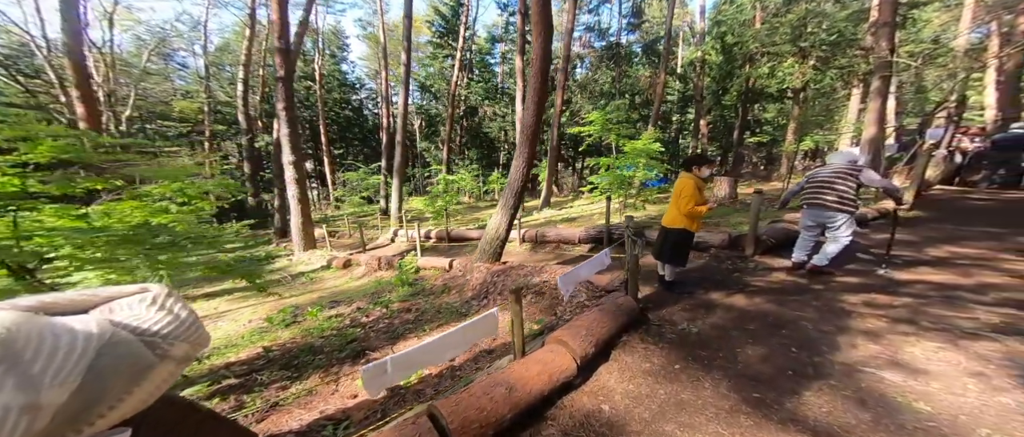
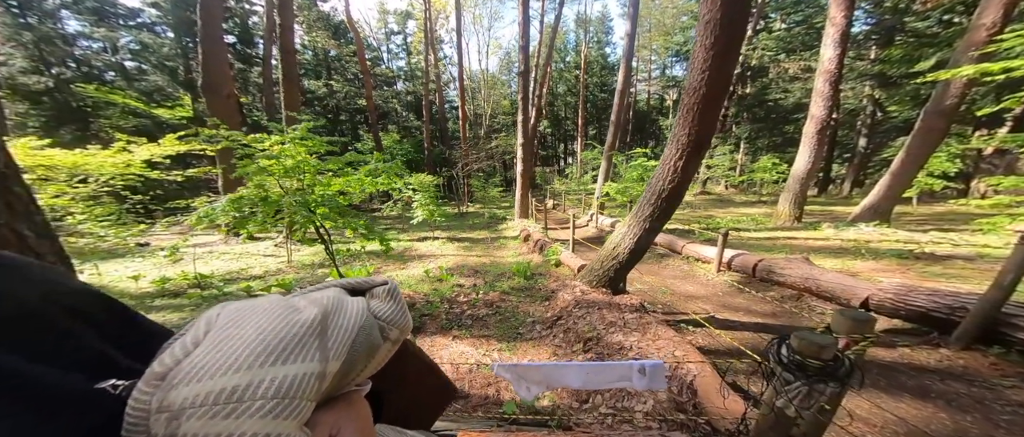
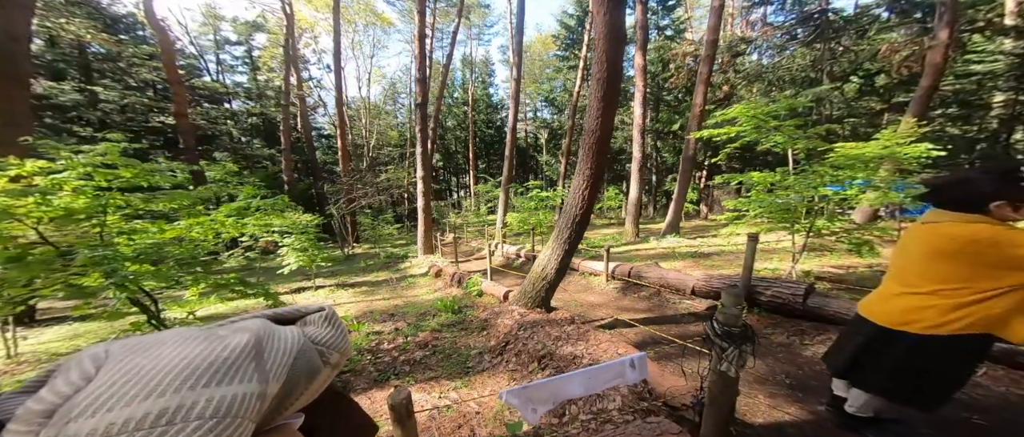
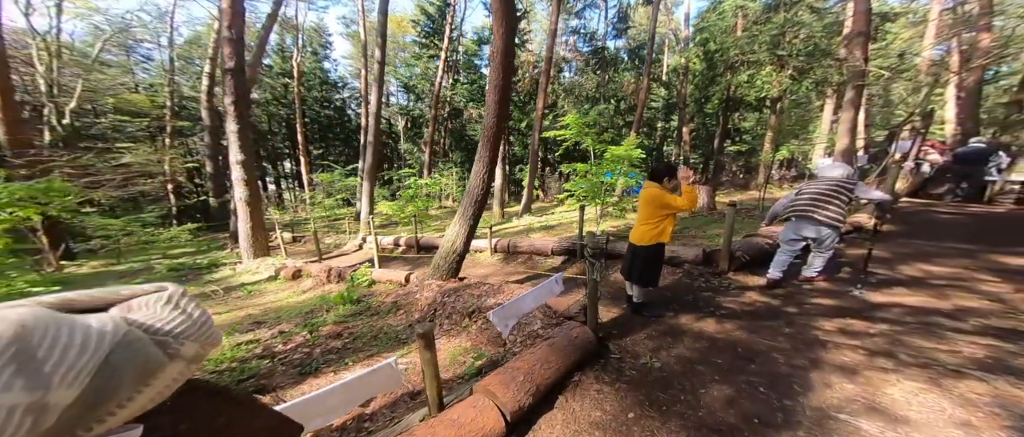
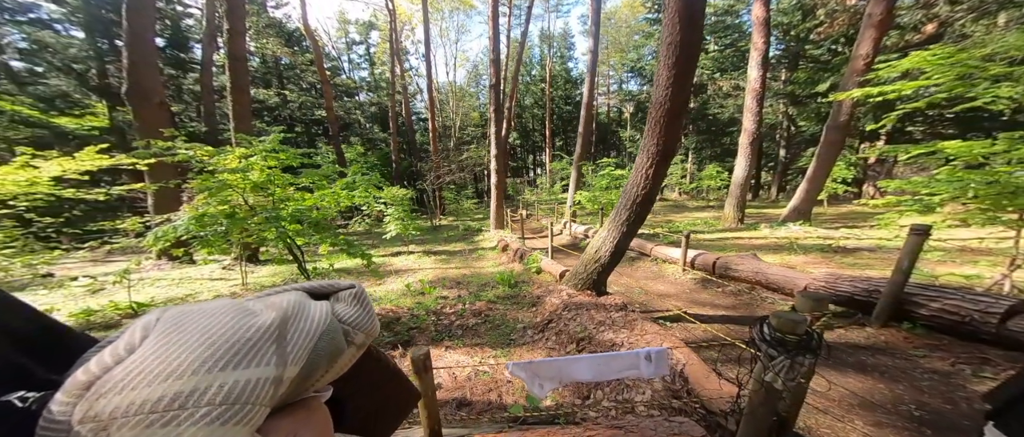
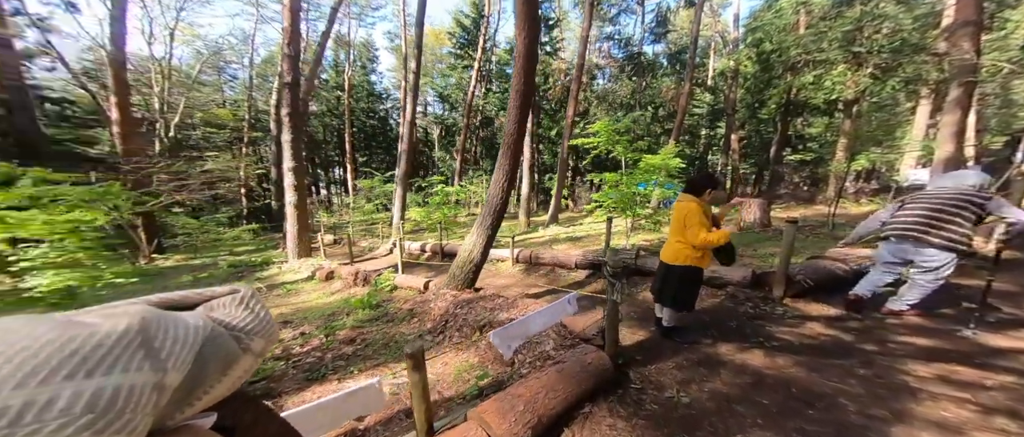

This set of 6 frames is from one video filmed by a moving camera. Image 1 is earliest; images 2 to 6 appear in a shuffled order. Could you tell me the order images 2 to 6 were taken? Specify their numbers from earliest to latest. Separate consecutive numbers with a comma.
4, 6, 3, 5, 2
